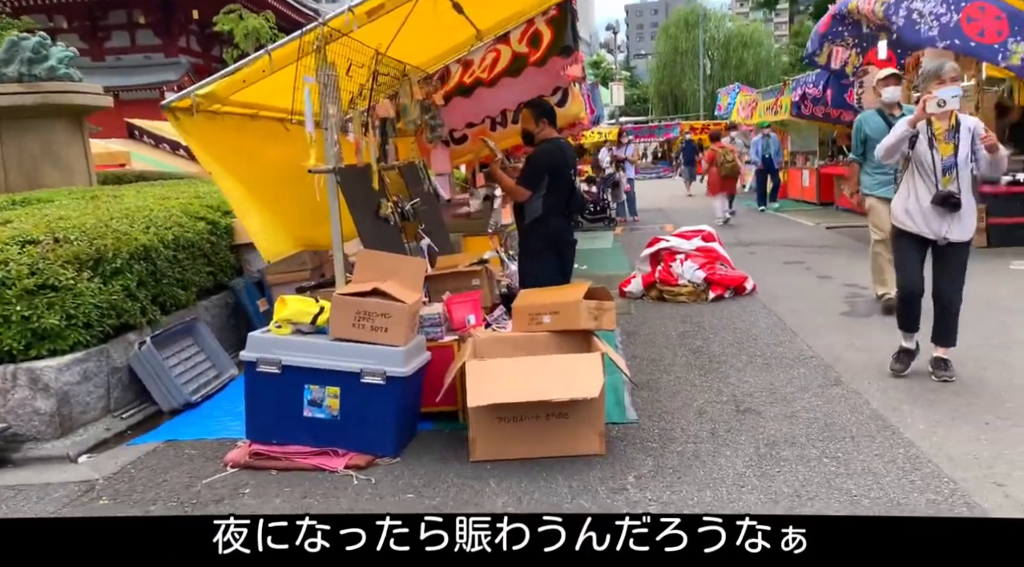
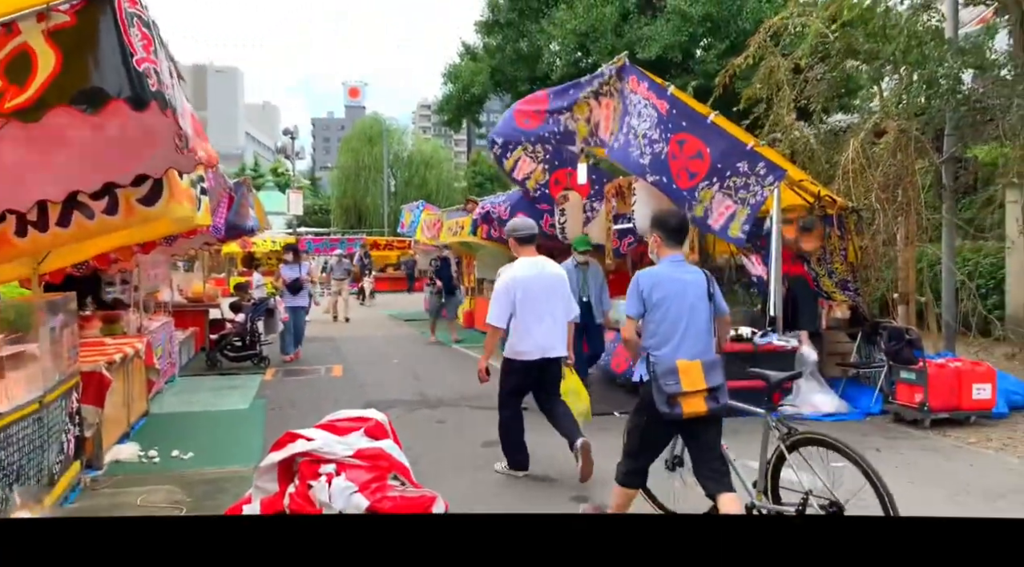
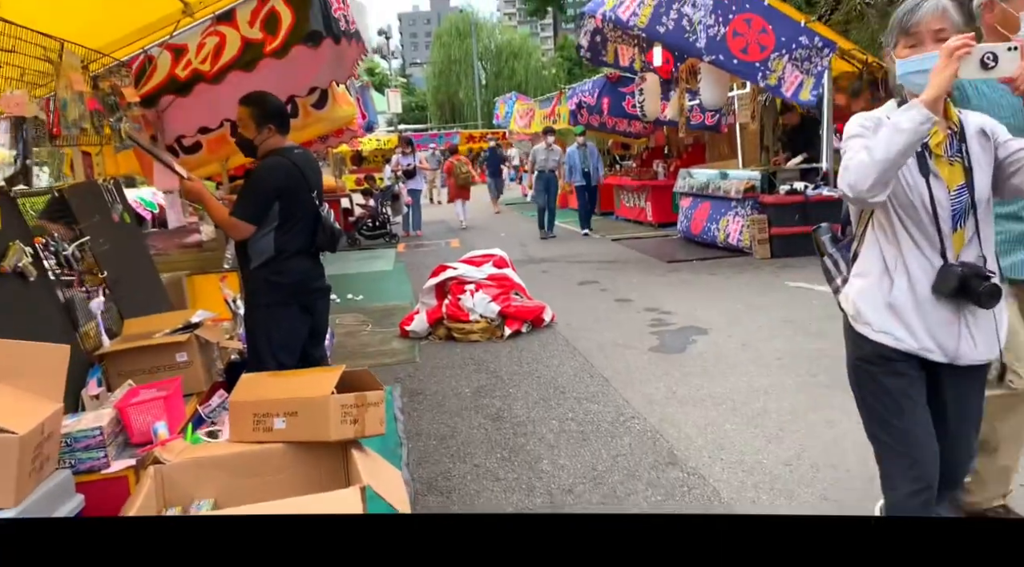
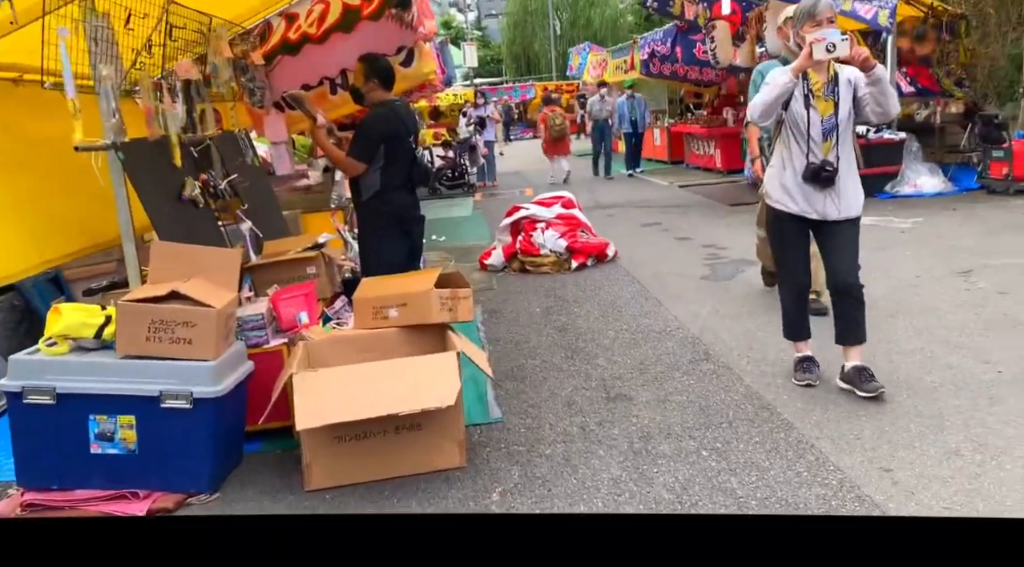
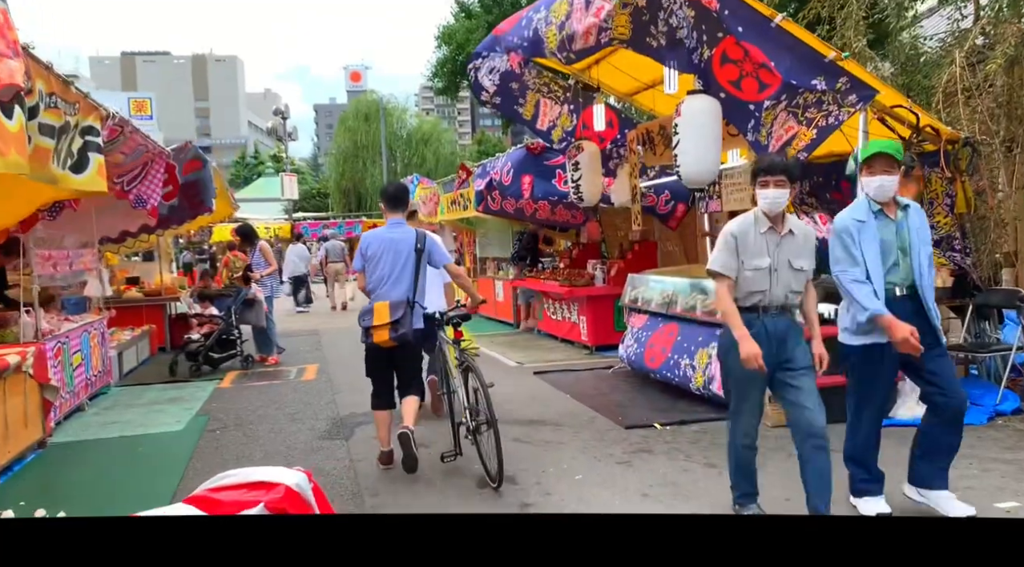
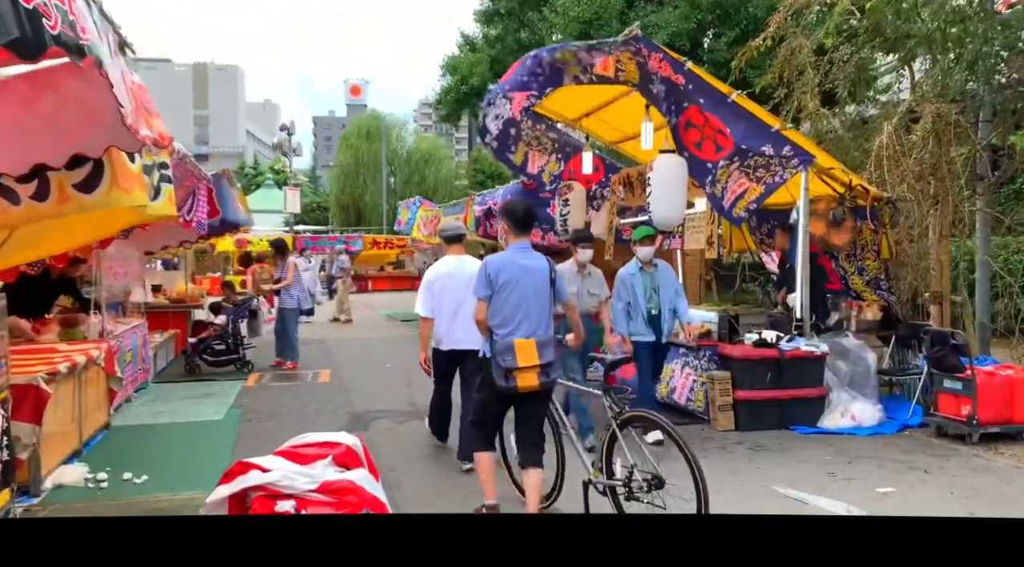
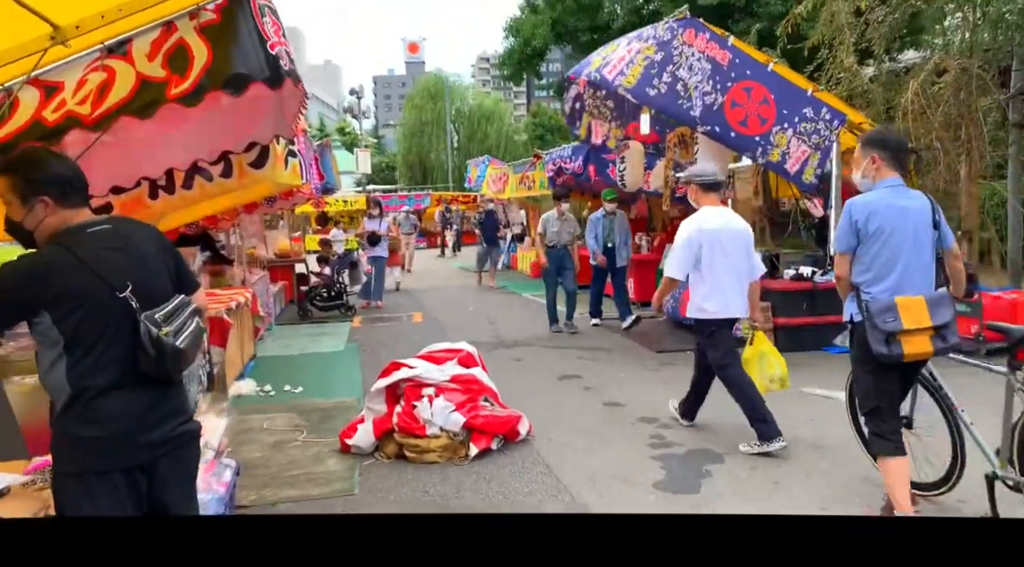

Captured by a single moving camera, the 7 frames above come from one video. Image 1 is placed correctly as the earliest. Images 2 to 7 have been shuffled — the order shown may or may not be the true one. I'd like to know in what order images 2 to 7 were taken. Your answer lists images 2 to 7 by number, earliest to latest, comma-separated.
4, 3, 7, 2, 6, 5
